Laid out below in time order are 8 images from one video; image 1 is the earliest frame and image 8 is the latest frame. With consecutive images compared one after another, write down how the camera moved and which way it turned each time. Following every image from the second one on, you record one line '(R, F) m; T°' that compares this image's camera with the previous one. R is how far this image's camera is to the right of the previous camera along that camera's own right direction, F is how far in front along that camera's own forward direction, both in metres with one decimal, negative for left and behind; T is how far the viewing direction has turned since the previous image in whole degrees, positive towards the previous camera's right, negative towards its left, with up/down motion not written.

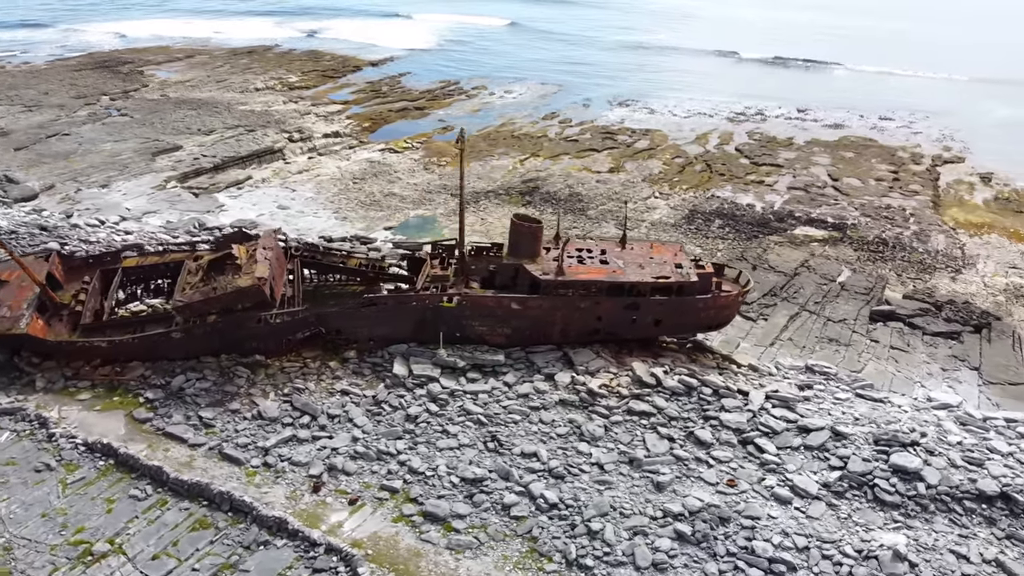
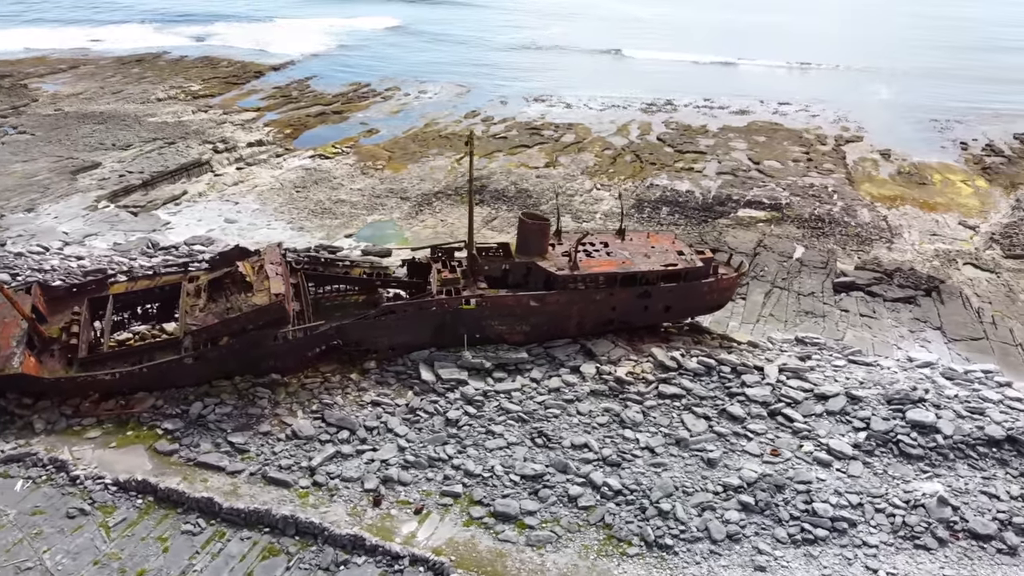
(-2.1, 0.0) m; +8°
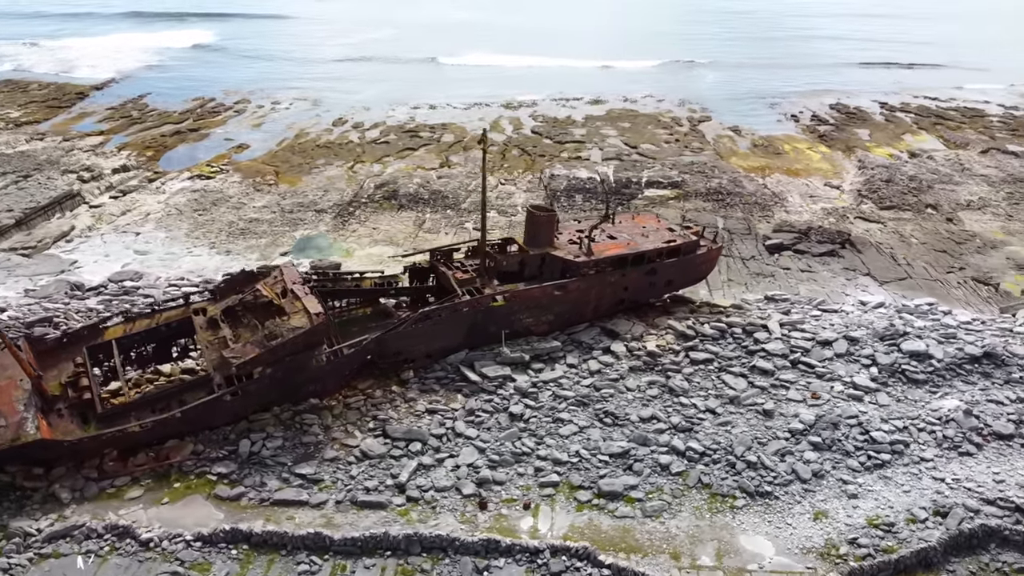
(-3.4, +0.3) m; +14°
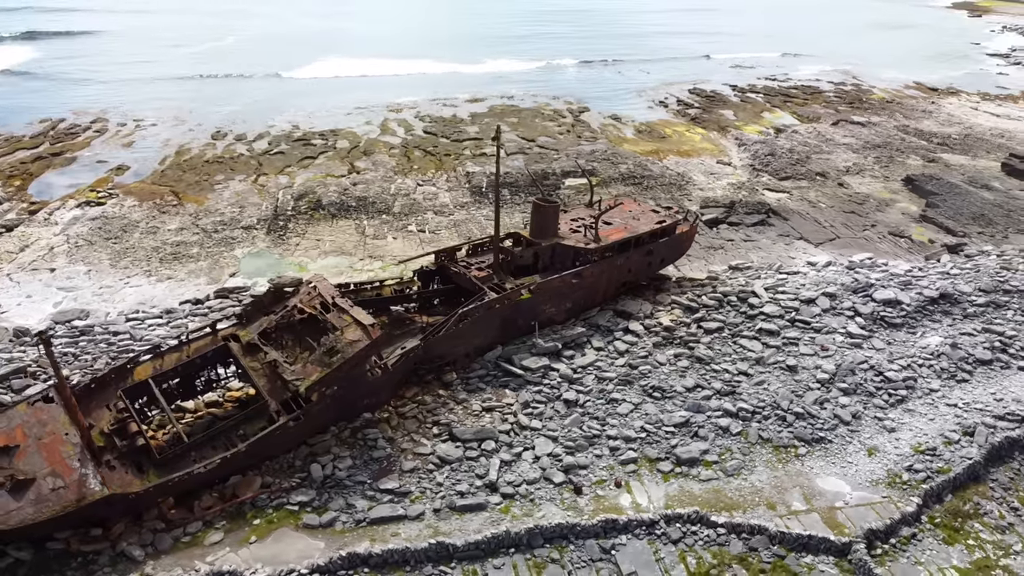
(-3.0, +0.2) m; +12°
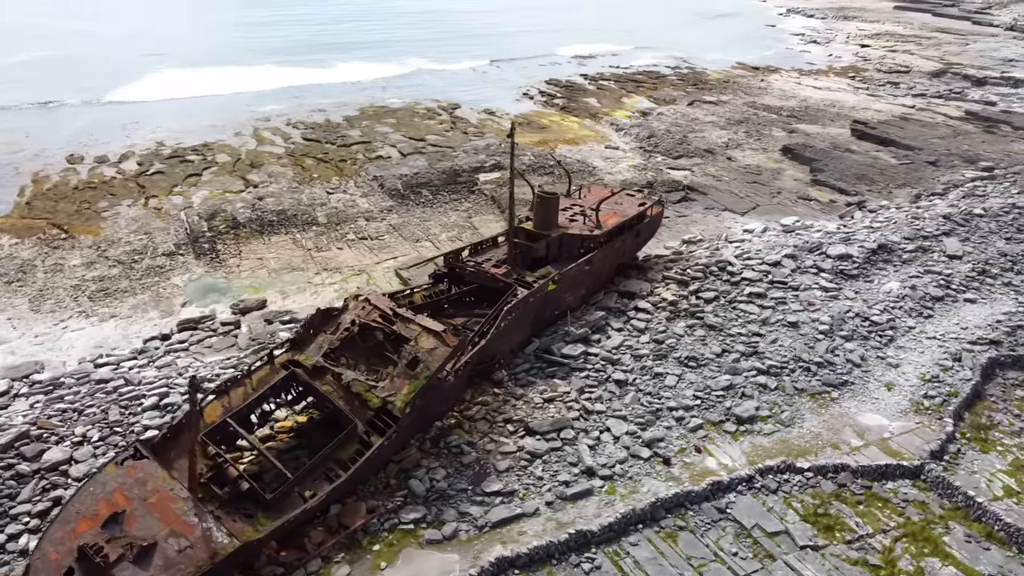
(-3.3, +0.2) m; +13°
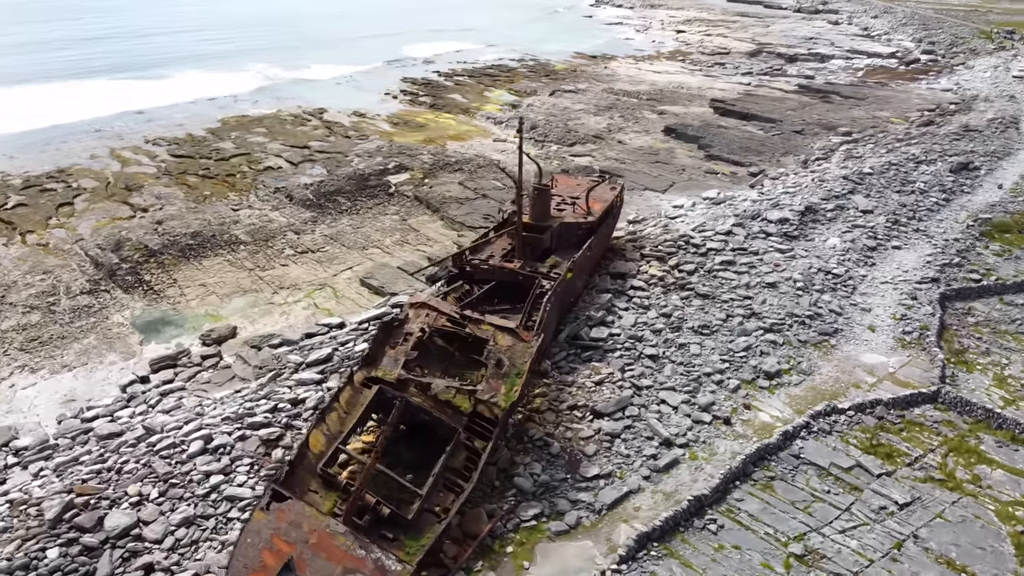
(-3.3, +0.3) m; +13°
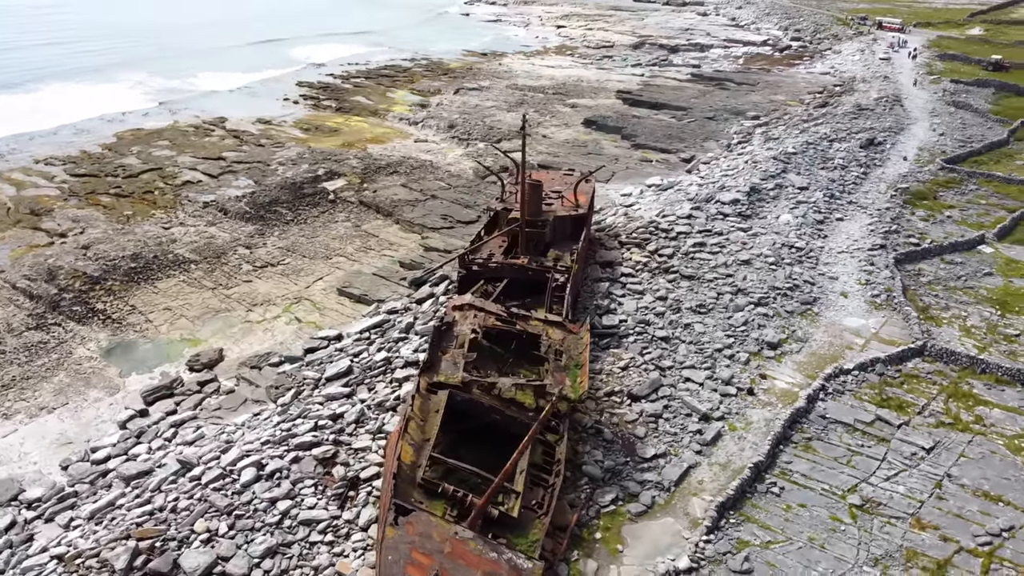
(-2.3, +0.1) m; +9°
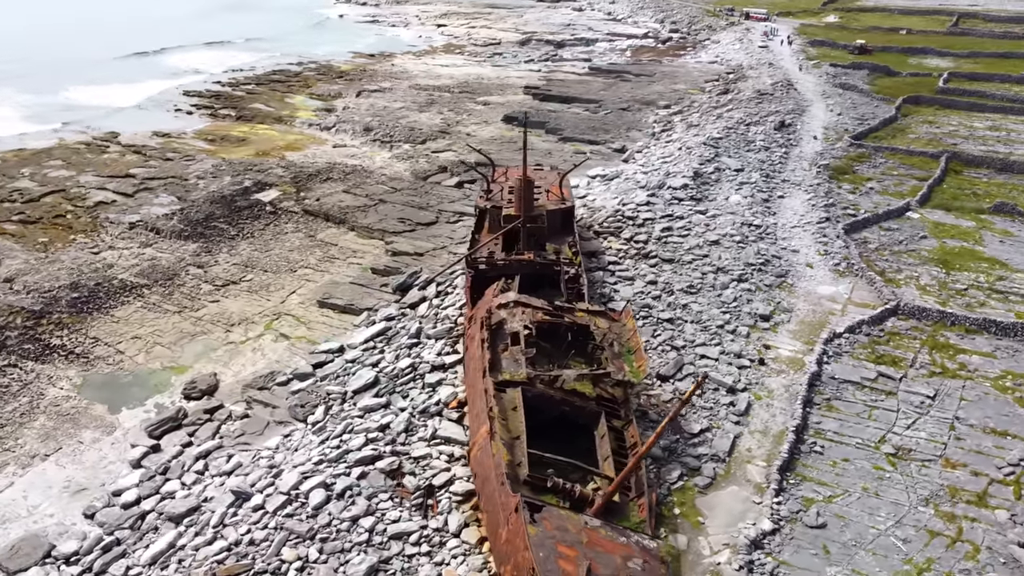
(-2.4, +0.1) m; +10°
